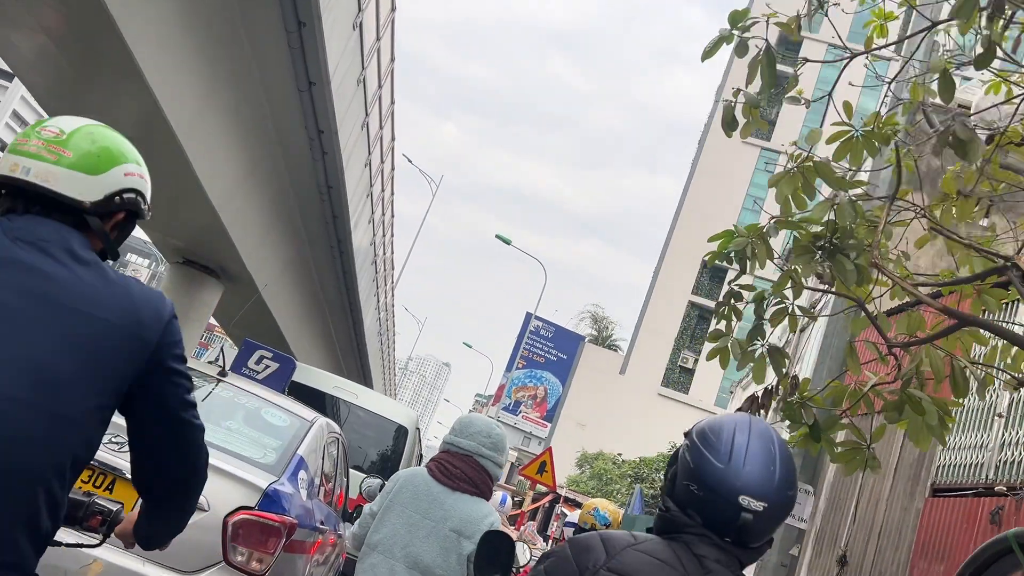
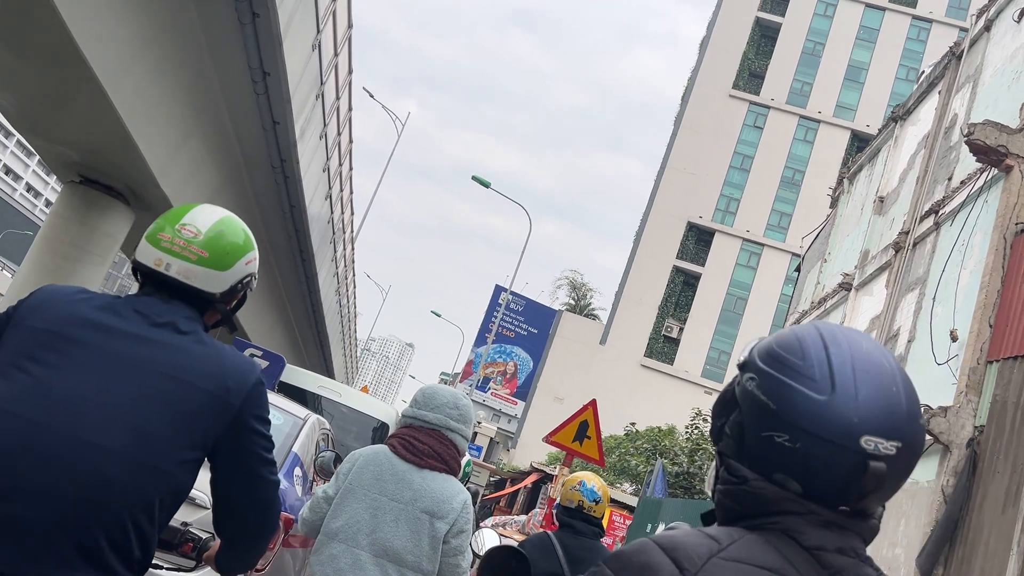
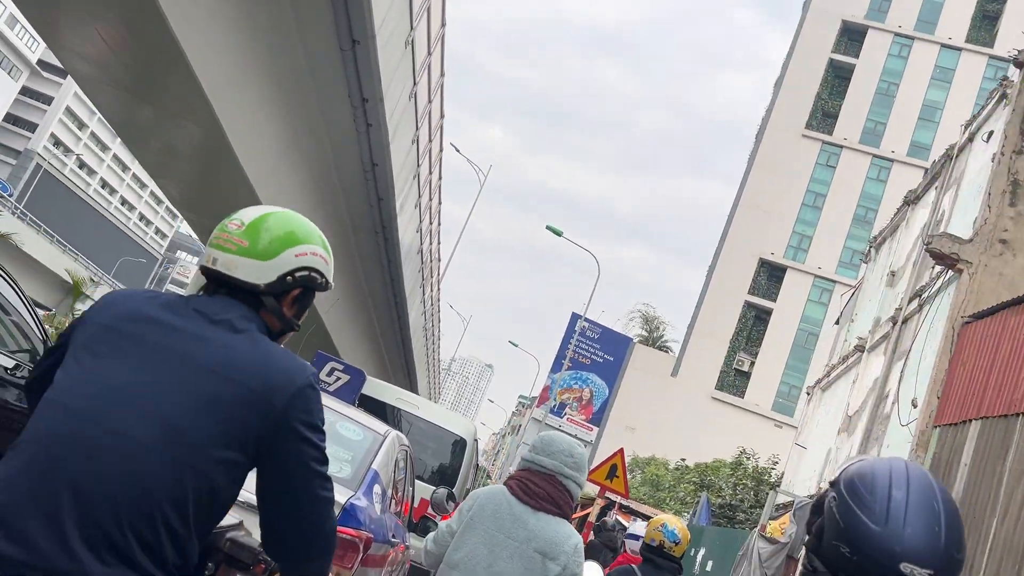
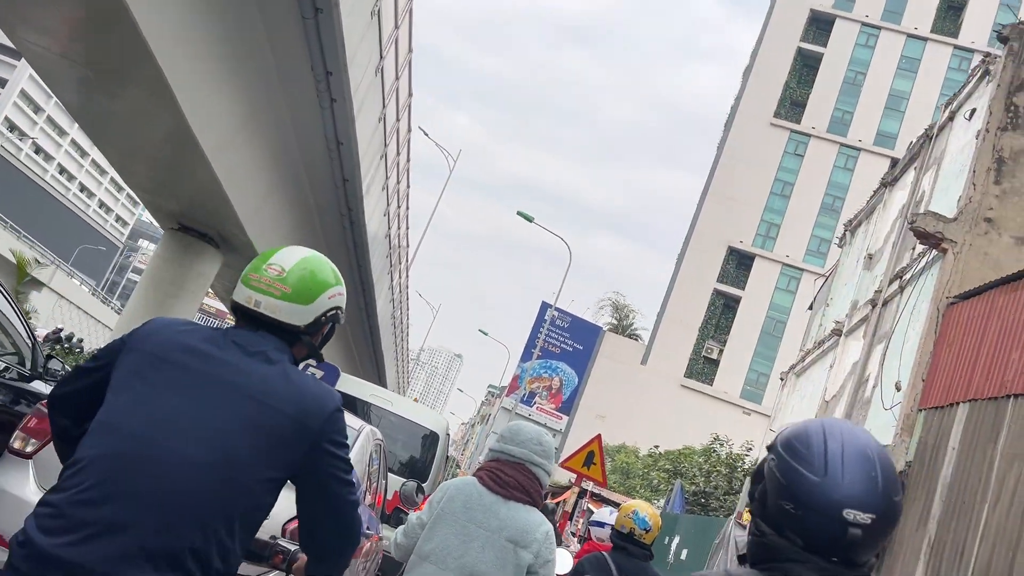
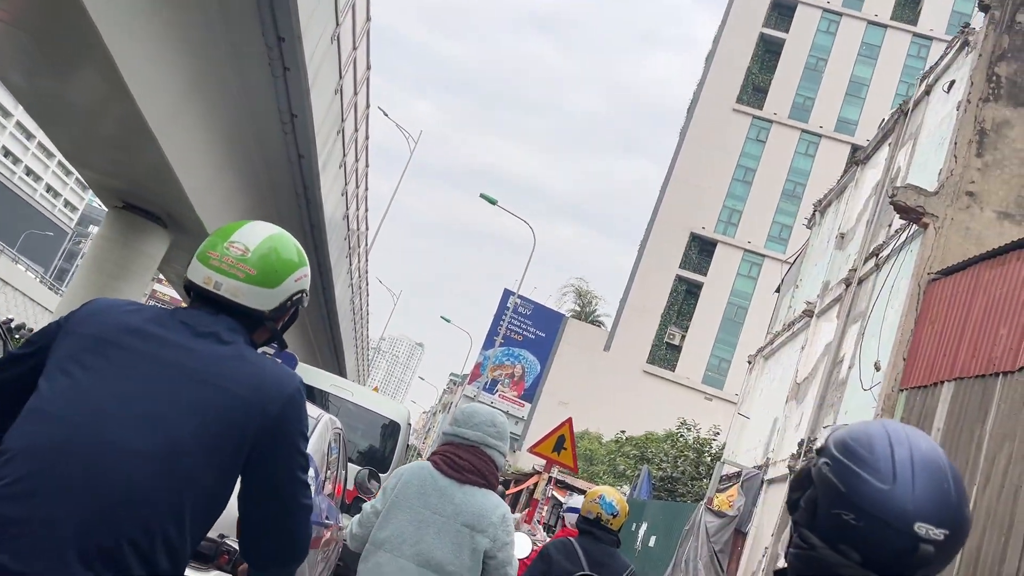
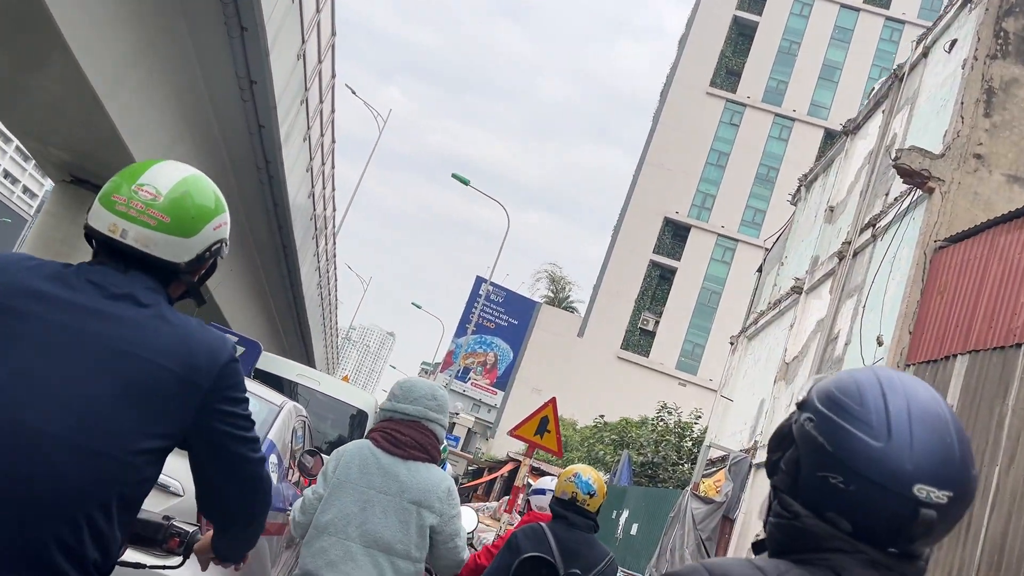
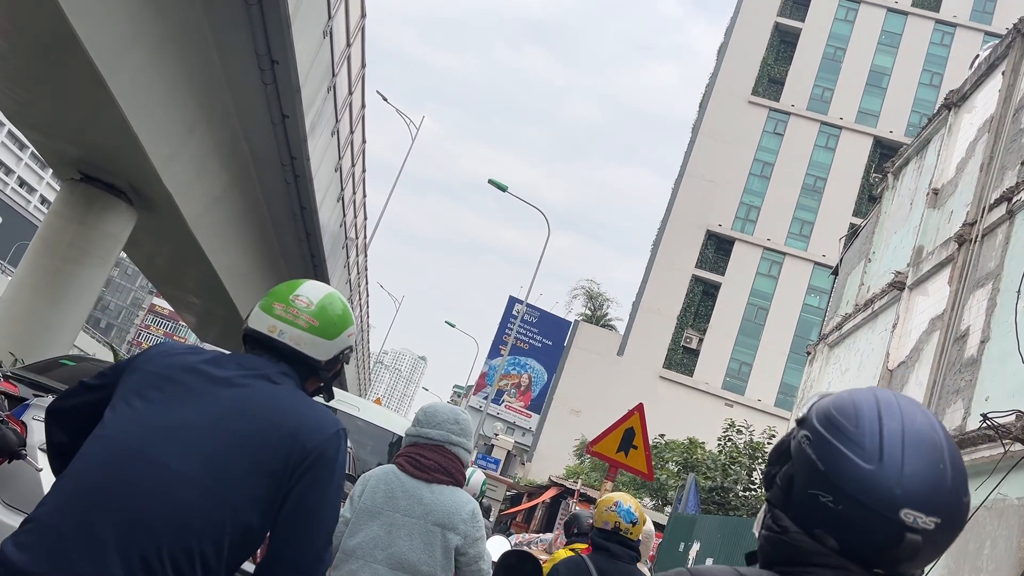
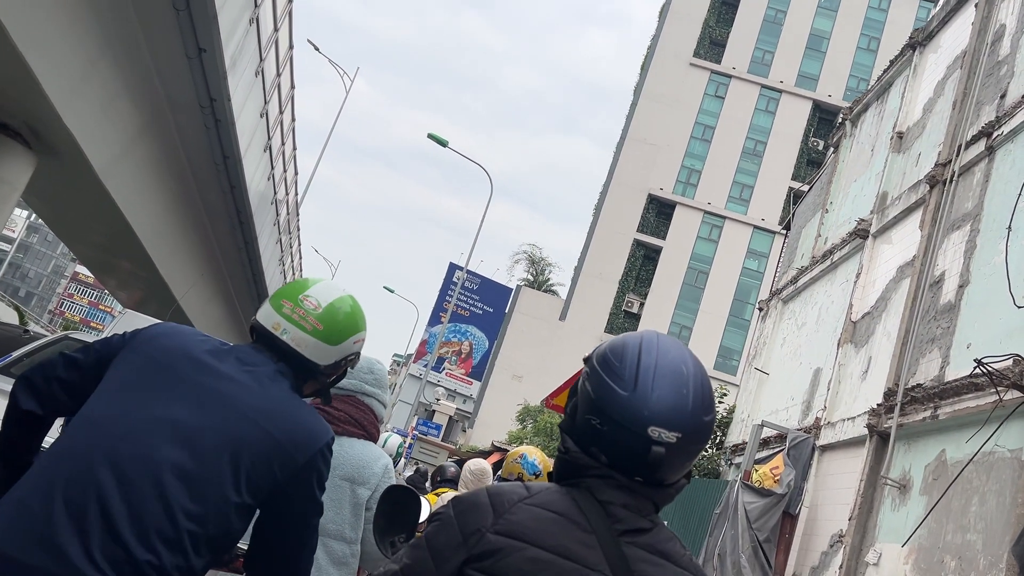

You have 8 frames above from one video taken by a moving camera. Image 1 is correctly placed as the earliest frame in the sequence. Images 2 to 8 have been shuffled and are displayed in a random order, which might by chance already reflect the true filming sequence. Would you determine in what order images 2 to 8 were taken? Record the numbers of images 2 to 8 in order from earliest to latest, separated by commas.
3, 4, 5, 6, 2, 7, 8
